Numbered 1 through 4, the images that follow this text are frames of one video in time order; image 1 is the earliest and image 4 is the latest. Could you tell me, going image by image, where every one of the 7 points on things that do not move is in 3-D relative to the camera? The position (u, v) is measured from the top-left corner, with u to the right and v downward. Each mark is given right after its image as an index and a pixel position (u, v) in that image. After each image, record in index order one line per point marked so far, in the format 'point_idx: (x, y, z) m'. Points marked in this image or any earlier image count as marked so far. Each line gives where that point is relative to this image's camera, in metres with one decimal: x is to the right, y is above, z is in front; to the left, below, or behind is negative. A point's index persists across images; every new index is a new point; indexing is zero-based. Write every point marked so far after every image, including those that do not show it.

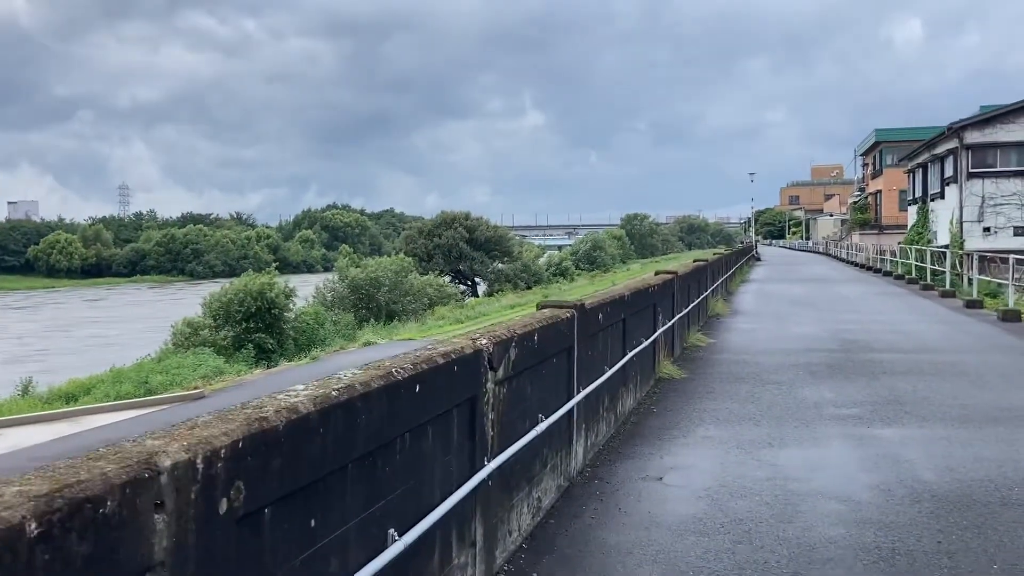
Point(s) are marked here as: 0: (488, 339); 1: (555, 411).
0: (-0.1, -0.3, +4.3) m
1: (+0.3, -0.8, +5.4) m
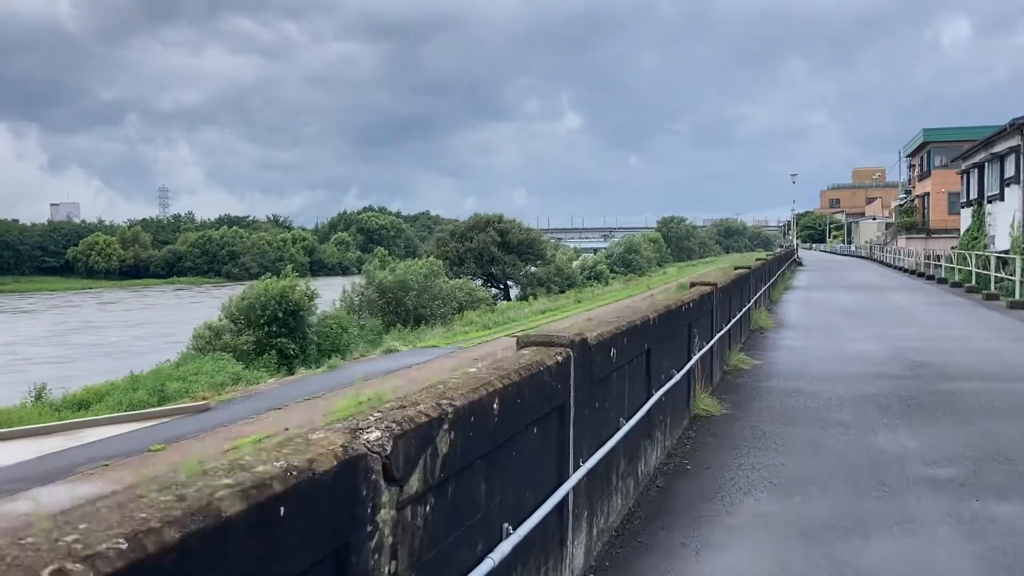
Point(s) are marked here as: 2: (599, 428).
0: (-0.4, -0.4, +2.4) m
1: (+0.1, -0.9, +3.6) m
2: (+0.5, -0.8, +4.9) m
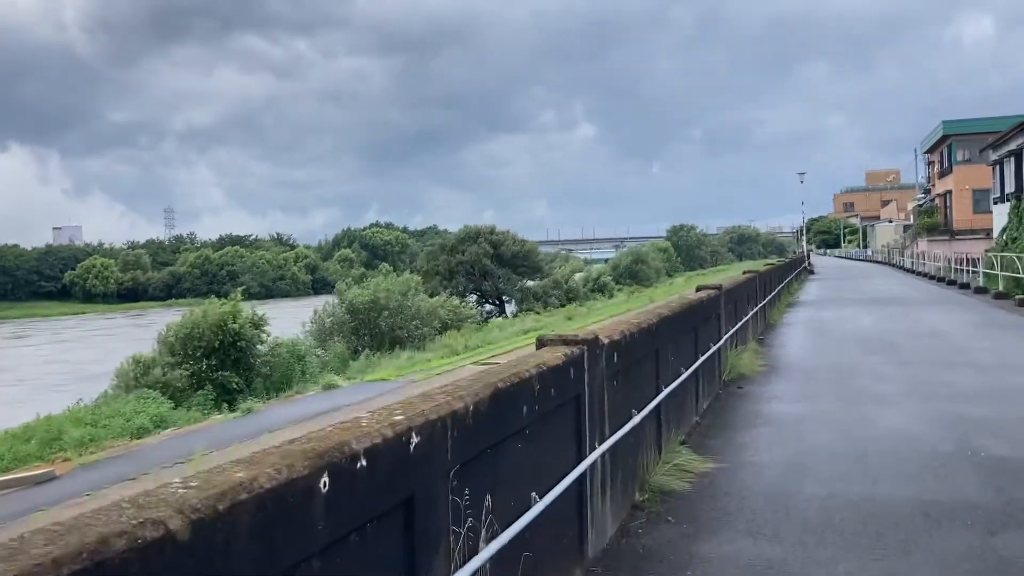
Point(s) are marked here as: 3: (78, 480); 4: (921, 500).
0: (-2.5, -0.7, -3.1) m
1: (-2.0, -1.2, -1.9) m
2: (-1.6, -1.1, -0.7) m
3: (-10.0, -4.4, +19.7) m
4: (+2.8, -1.5, +5.9) m
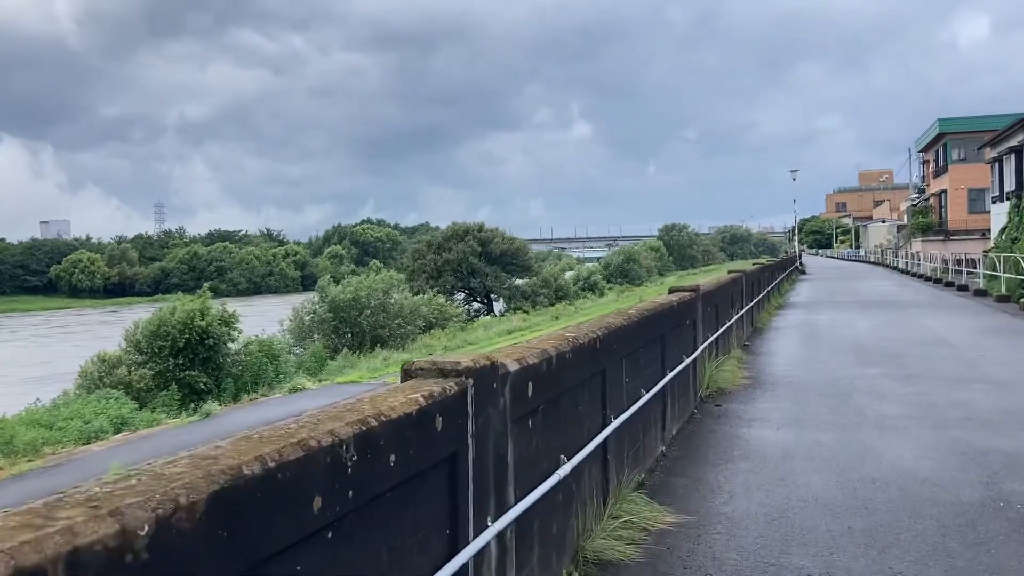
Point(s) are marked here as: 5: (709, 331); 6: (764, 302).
0: (-3.0, -0.7, -4.6) m
1: (-2.6, -1.3, -3.5) m
2: (-2.2, -1.1, -2.2) m
3: (-10.7, -4.3, +18.1) m
4: (+2.2, -1.5, +4.4) m
5: (+2.4, -0.5, +10.4) m
6: (+5.7, -0.3, +19.4) m
